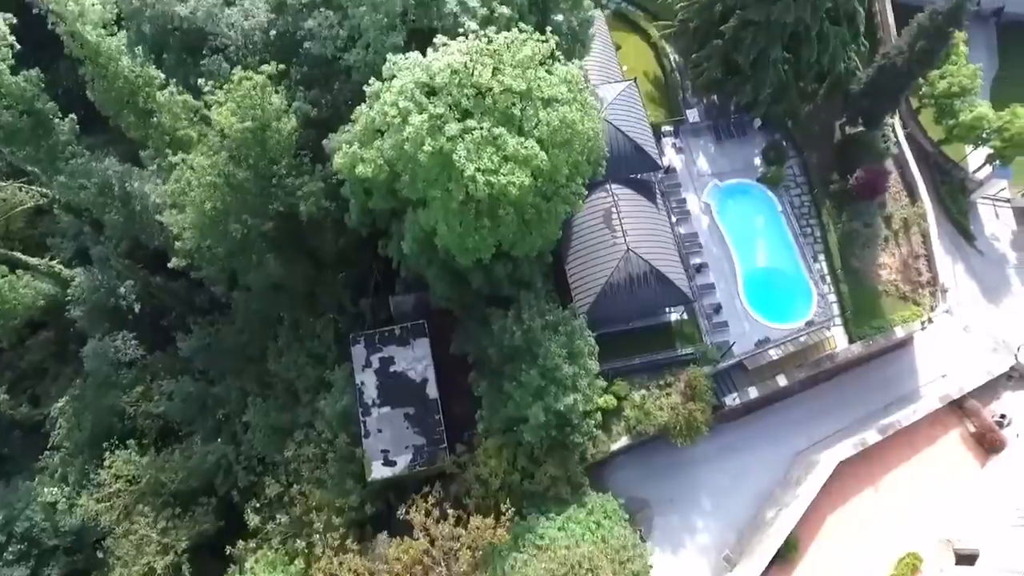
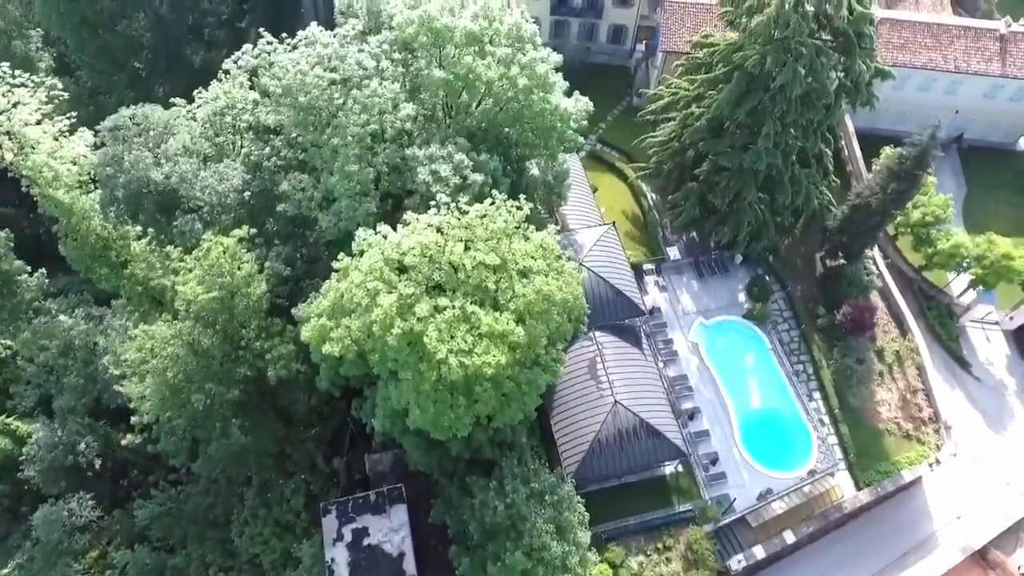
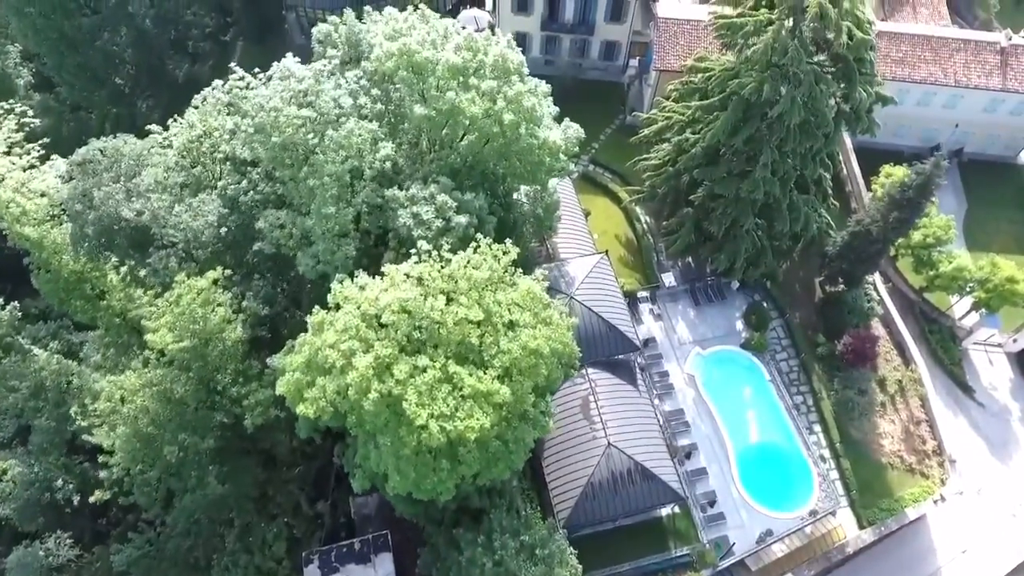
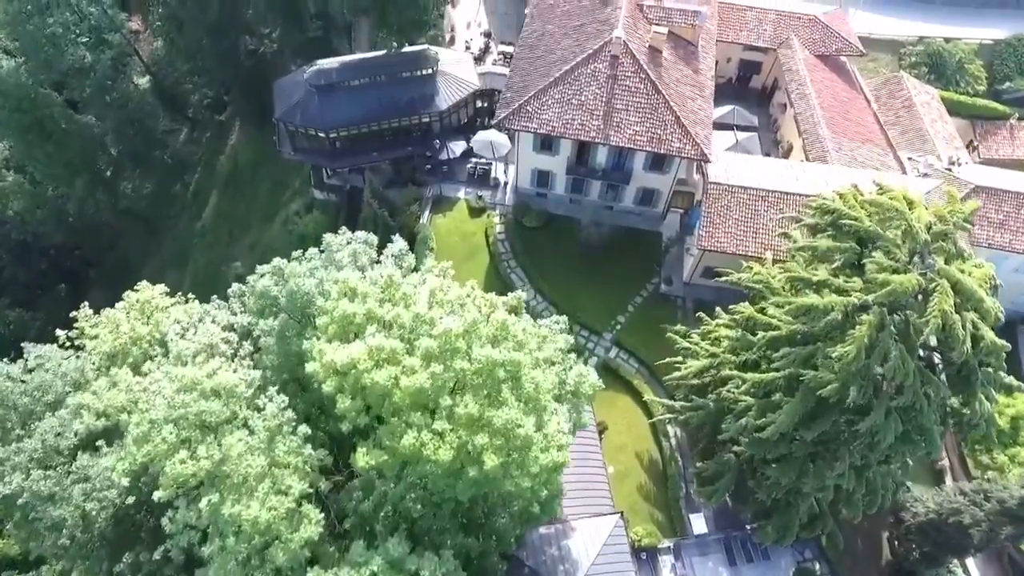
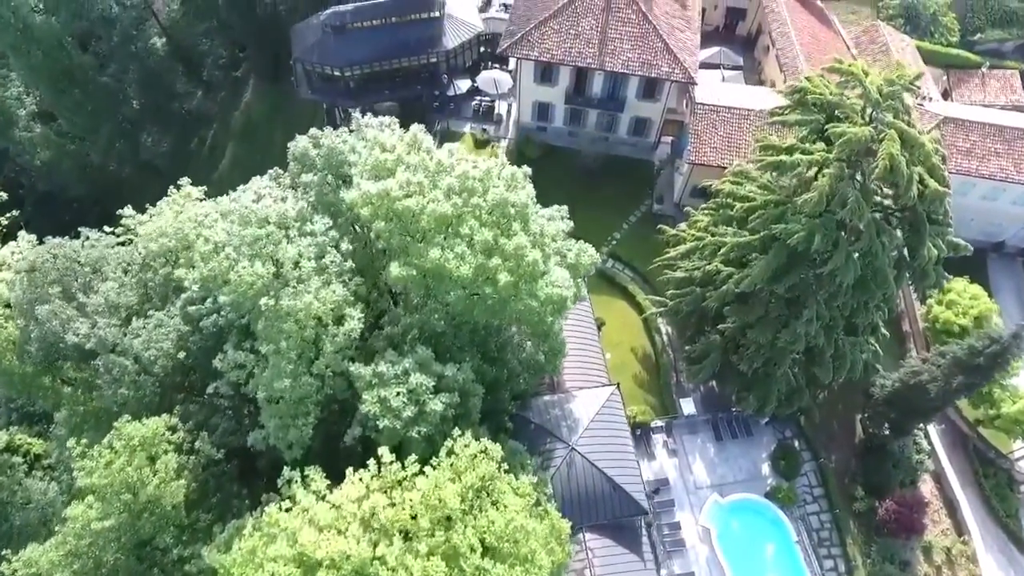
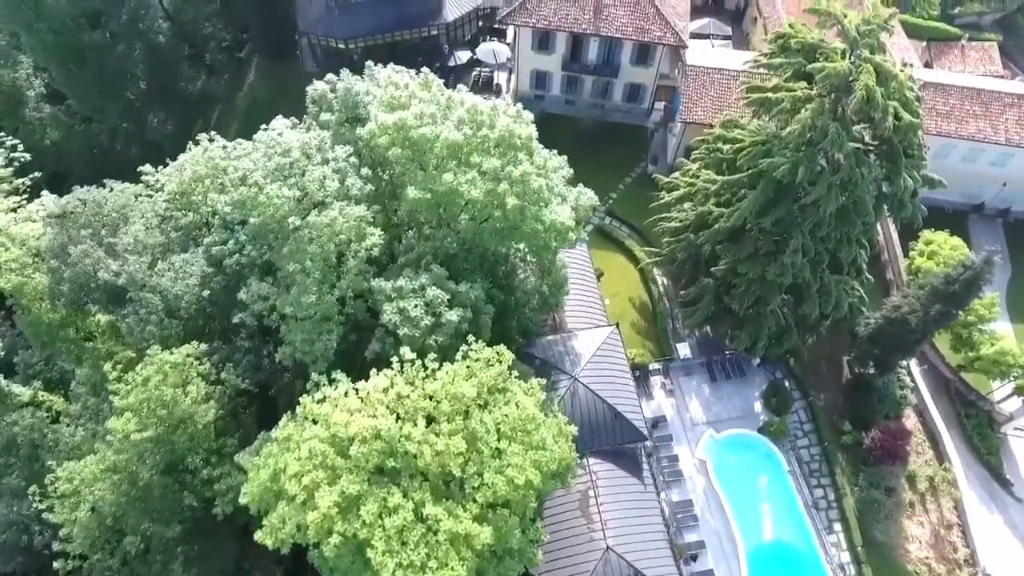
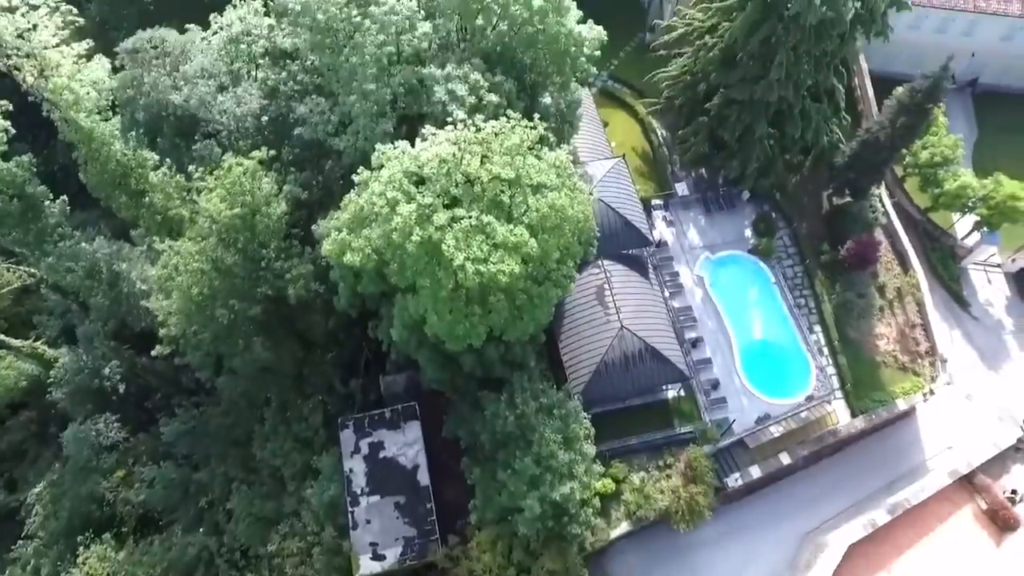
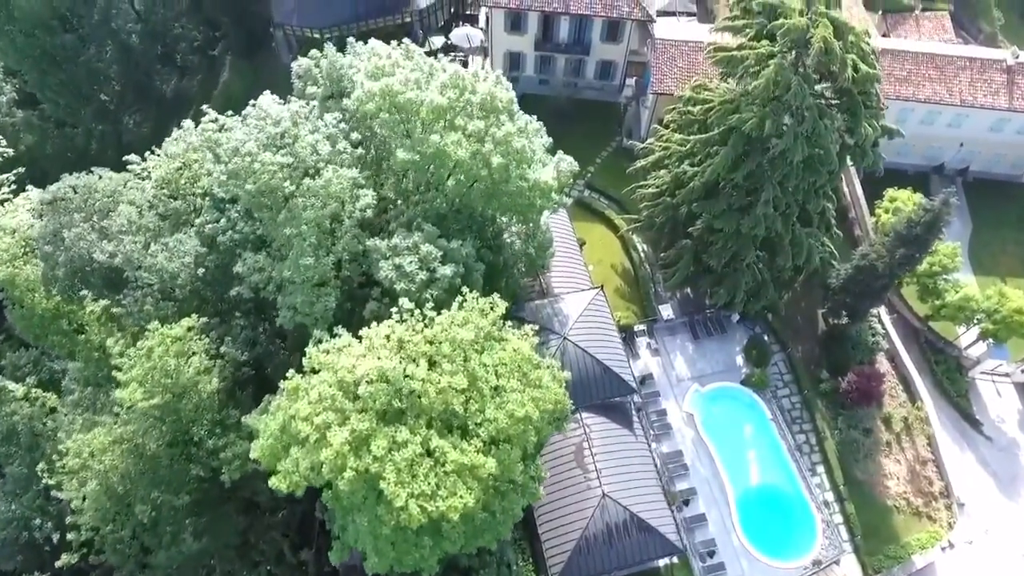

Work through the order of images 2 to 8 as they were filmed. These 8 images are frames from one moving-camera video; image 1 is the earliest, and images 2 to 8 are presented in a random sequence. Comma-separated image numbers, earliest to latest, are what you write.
7, 2, 3, 8, 6, 5, 4
